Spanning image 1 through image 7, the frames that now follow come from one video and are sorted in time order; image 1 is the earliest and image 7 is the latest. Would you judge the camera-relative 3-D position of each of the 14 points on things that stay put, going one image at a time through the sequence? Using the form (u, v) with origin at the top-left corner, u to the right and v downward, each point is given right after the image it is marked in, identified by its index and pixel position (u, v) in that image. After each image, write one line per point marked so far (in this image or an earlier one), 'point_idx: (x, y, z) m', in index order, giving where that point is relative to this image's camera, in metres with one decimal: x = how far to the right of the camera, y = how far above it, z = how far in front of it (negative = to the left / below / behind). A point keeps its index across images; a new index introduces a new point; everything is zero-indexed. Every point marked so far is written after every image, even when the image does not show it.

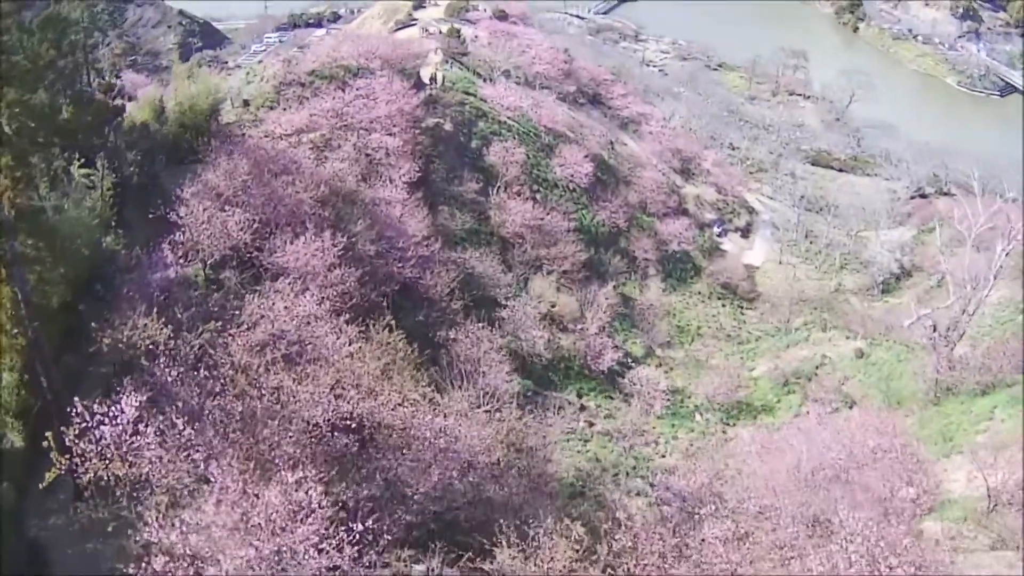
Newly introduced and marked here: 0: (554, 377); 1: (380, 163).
0: (+0.6, -1.4, +13.4) m
1: (-2.0, +1.9, +13.2) m
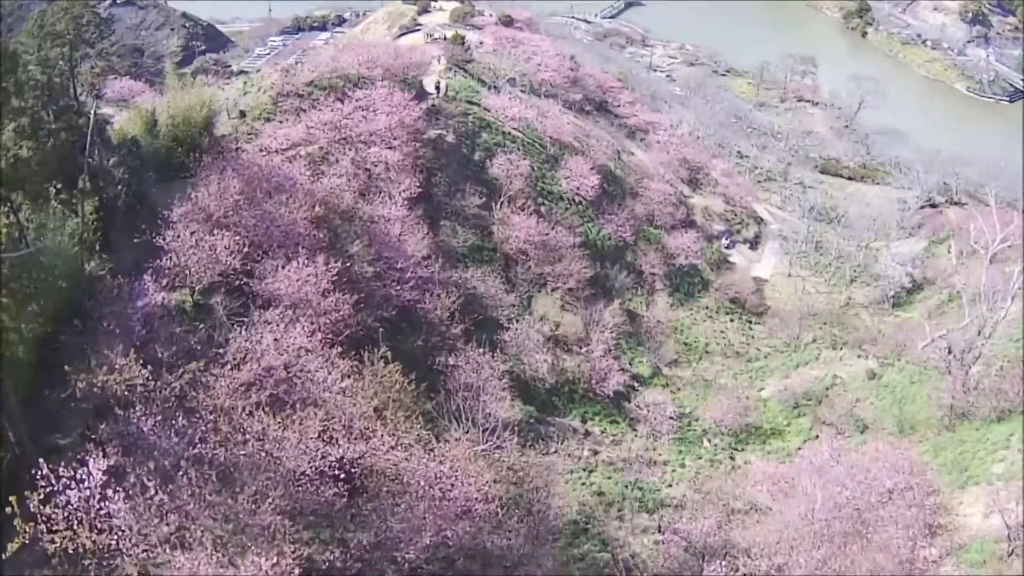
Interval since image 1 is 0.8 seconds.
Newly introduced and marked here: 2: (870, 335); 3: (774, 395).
0: (+0.7, -1.7, +12.9) m
1: (-1.9, +1.6, +12.7) m
2: (+7.4, -0.9, +18.5) m
3: (+4.8, -1.9, +16.3) m
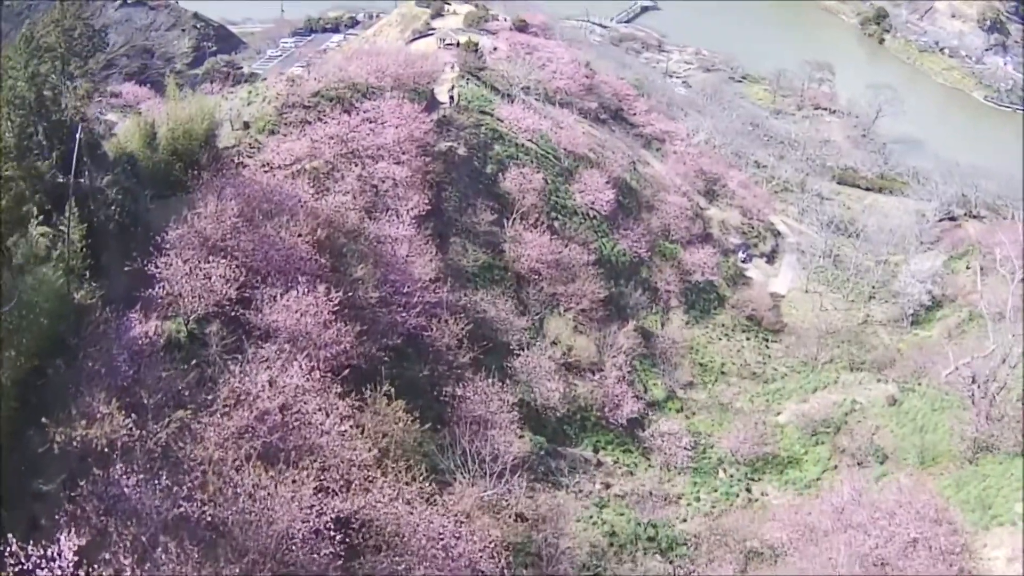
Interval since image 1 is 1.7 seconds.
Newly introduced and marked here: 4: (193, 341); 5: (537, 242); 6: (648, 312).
0: (+0.8, -2.0, +12.4) m
1: (-1.8, +1.3, +12.2) m
2: (+7.6, -1.3, +17.9) m
3: (+4.9, -2.3, +15.7) m
4: (-3.2, -0.6, +9.0) m
5: (+0.4, +0.8, +14.5) m
6: (+2.7, -0.5, +17.6) m
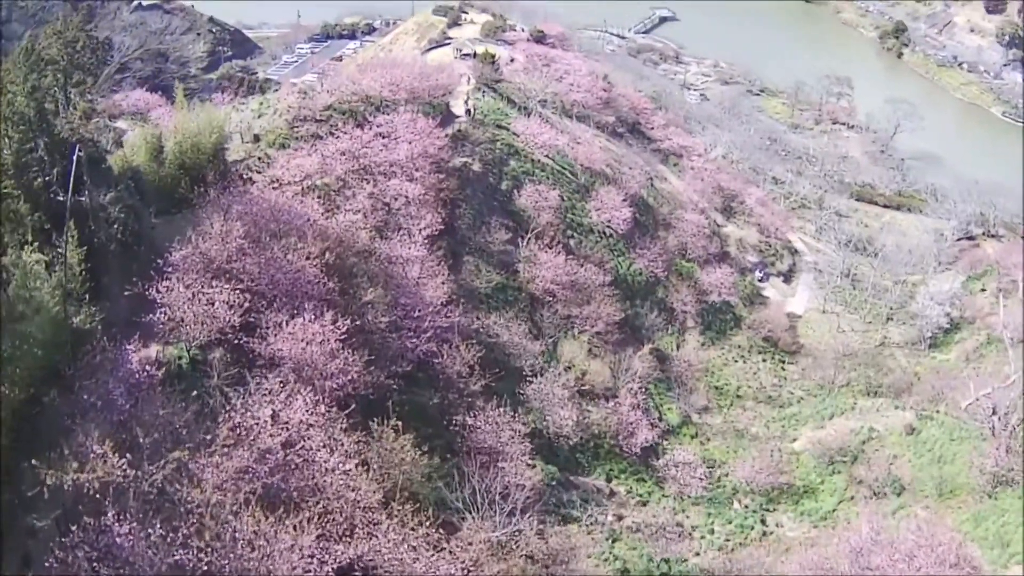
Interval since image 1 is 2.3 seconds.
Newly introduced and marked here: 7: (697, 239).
0: (+1.0, -2.3, +12.0) m
1: (-1.5, +1.0, +11.9) m
2: (+7.8, -1.8, +17.4) m
3: (+5.1, -2.8, +15.2) m
4: (-3.1, -0.8, +8.7) m
5: (+0.6, +0.4, +14.2) m
6: (+3.0, -0.9, +17.3) m
7: (+4.1, +1.1, +19.6) m
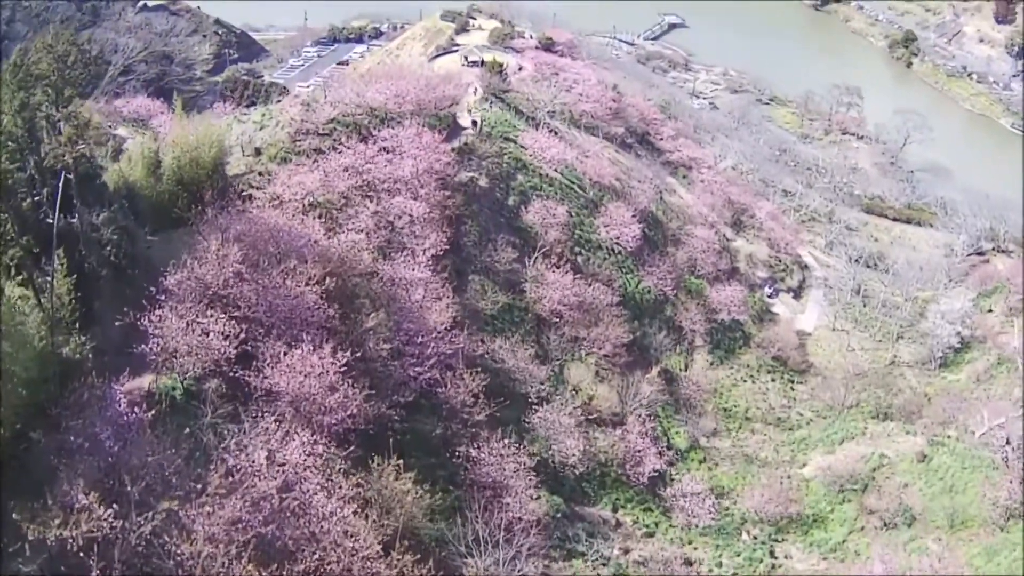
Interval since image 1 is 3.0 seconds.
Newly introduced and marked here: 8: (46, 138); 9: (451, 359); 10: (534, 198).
0: (+1.0, -2.7, +11.6) m
1: (-1.4, +0.7, +11.5) m
2: (+7.9, -2.3, +17.0) m
3: (+5.2, -3.2, +14.8) m
4: (-3.0, -1.1, +8.3) m
5: (+0.8, +0.1, +13.8) m
6: (+3.0, -1.2, +16.9) m
7: (+4.2, +0.7, +19.2) m
8: (-4.6, +1.5, +8.7) m
9: (-0.7, -0.8, +10.4) m
10: (+0.4, +1.6, +15.5) m
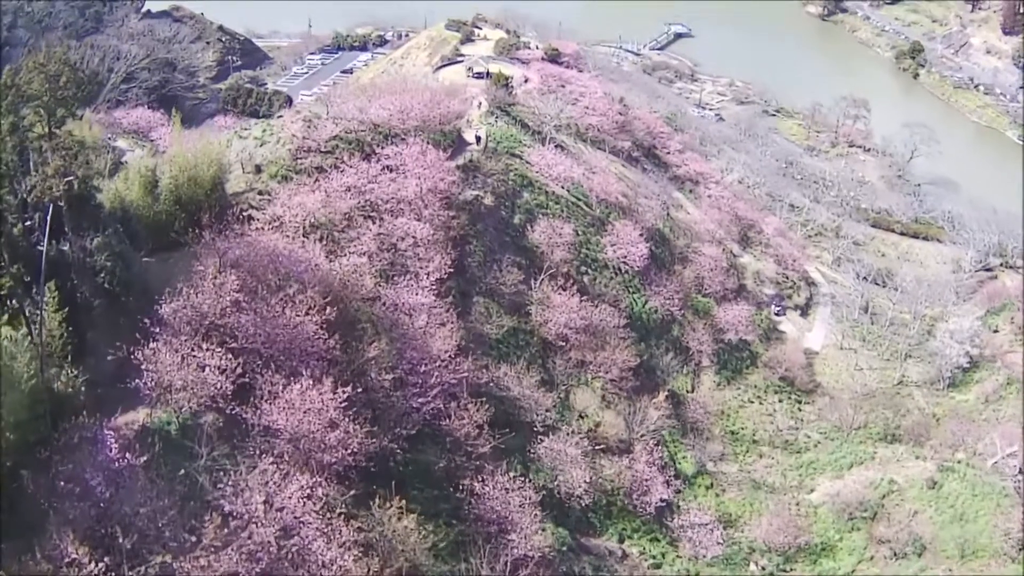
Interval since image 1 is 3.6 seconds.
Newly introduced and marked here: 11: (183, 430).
0: (+1.1, -3.0, +11.3) m
1: (-1.3, +0.4, +11.2) m
2: (+8.0, -2.7, +16.7) m
3: (+5.2, -3.6, +14.5) m
4: (-3.0, -1.3, +8.0) m
5: (+0.8, -0.3, +13.5) m
6: (+3.1, -1.6, +16.6) m
7: (+4.4, +0.3, +19.0) m
8: (-4.5, +1.2, +8.5) m
9: (-0.7, -1.2, +10.1) m
10: (+0.5, +1.2, +15.3) m
11: (-3.0, -1.3, +8.0) m
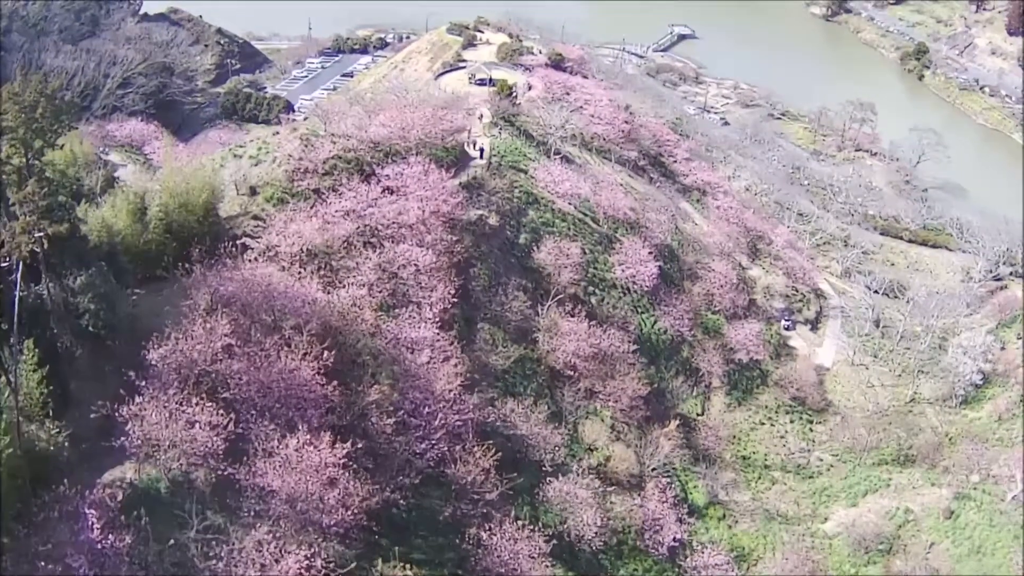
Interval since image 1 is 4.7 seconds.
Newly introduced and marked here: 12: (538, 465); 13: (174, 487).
0: (+1.1, -3.4, +10.8) m
1: (-1.3, 0.0, +10.7) m
2: (+8.0, -3.1, +16.2) m
3: (+5.3, -4.0, +14.0) m
4: (-2.9, -1.7, +7.5) m
5: (+0.9, -0.6, +13.0) m
6: (+3.2, -2.0, +16.0) m
7: (+4.5, -0.1, +18.4) m
8: (-4.4, +0.9, +7.9) m
9: (-0.6, -1.5, +9.6) m
10: (+0.6, +0.9, +14.7) m
11: (-2.9, -1.7, +7.5) m
12: (+0.3, -2.2, +11.0) m
13: (-2.9, -1.7, +7.5) m
